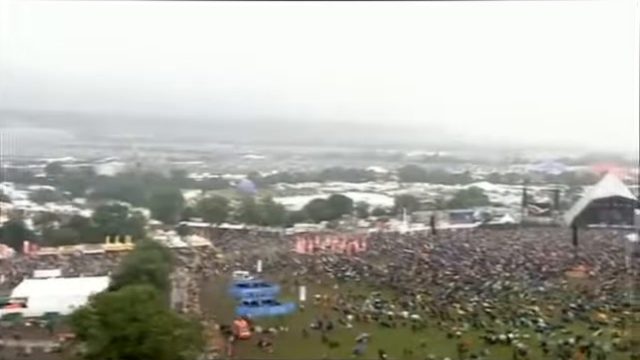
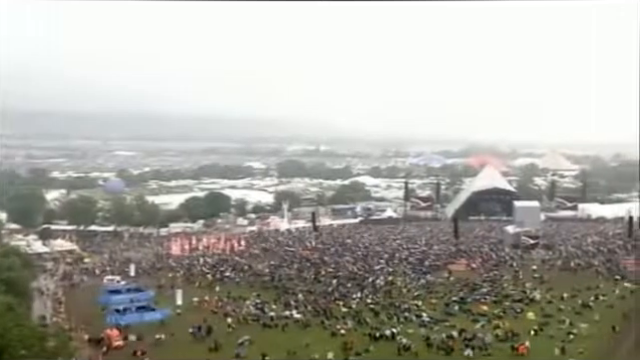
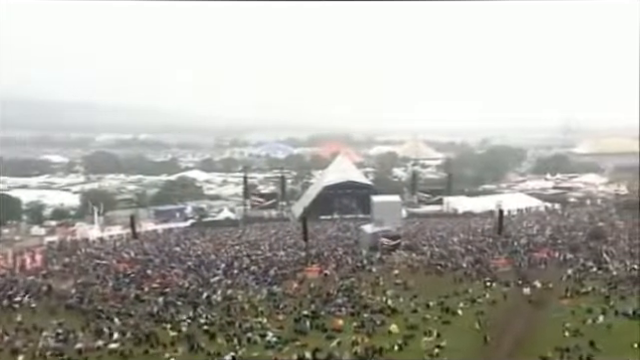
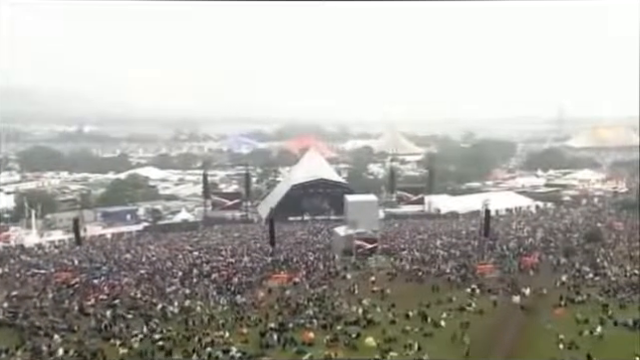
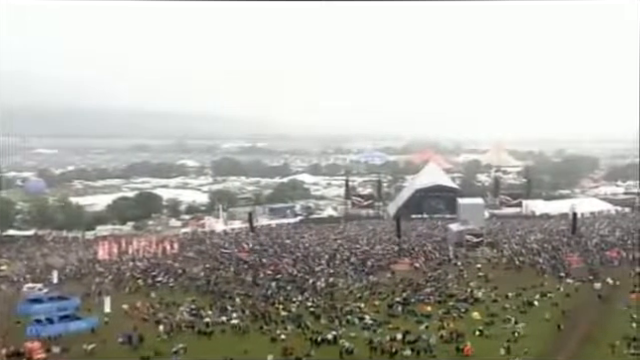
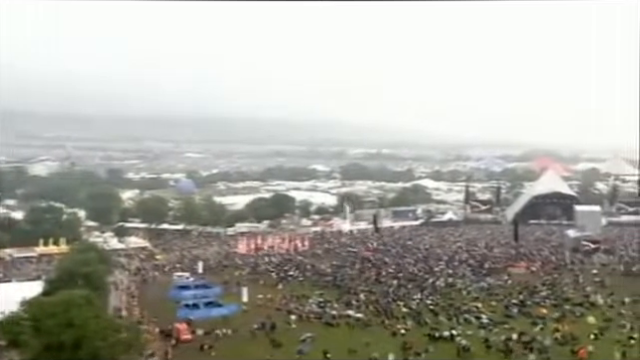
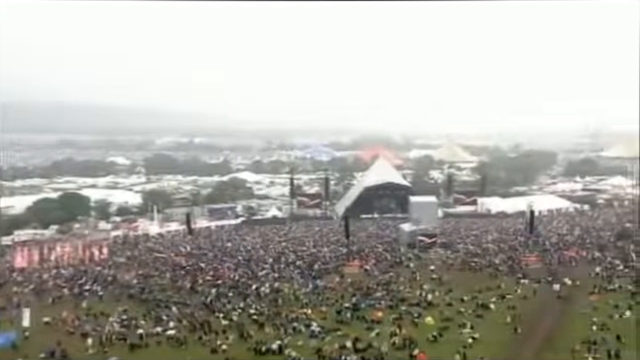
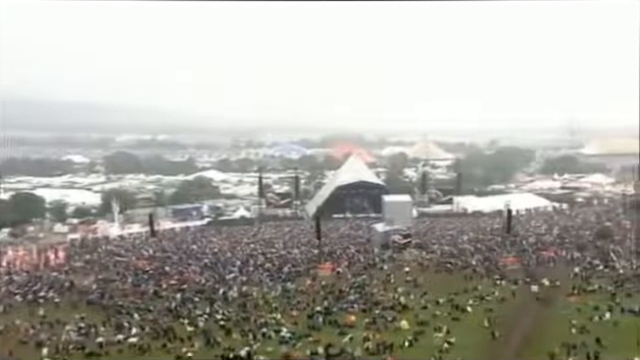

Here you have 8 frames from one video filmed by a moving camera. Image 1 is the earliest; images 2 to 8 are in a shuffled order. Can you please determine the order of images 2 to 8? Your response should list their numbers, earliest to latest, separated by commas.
6, 2, 5, 7, 8, 3, 4
